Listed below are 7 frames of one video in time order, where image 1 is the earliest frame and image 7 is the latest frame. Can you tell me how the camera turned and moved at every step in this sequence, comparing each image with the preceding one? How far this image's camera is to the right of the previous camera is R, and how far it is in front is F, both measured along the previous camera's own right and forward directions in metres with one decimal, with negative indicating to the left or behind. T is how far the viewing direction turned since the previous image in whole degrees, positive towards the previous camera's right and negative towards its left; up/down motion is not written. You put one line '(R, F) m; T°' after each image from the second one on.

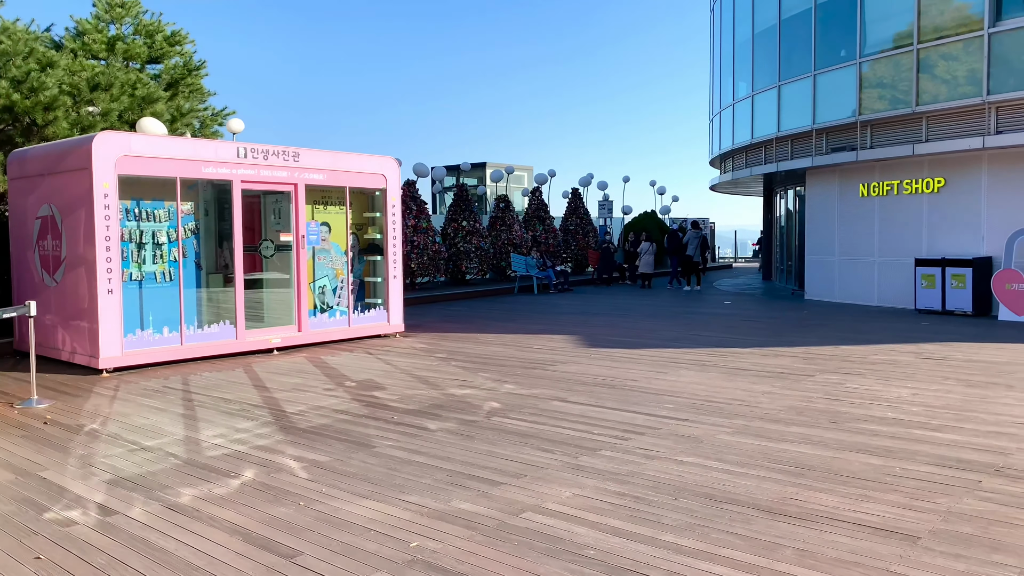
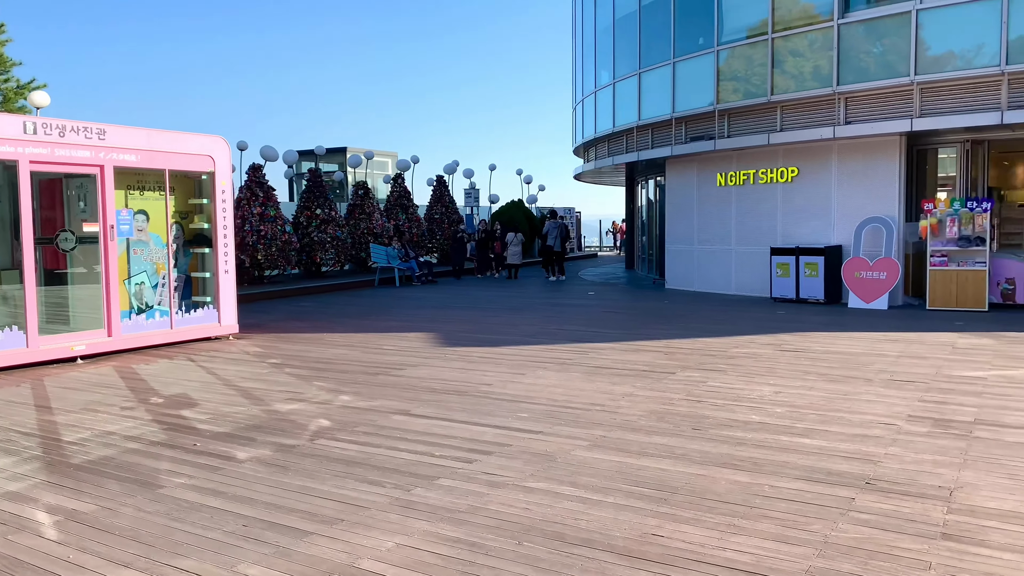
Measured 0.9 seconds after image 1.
(+0.3, +0.7) m; +9°
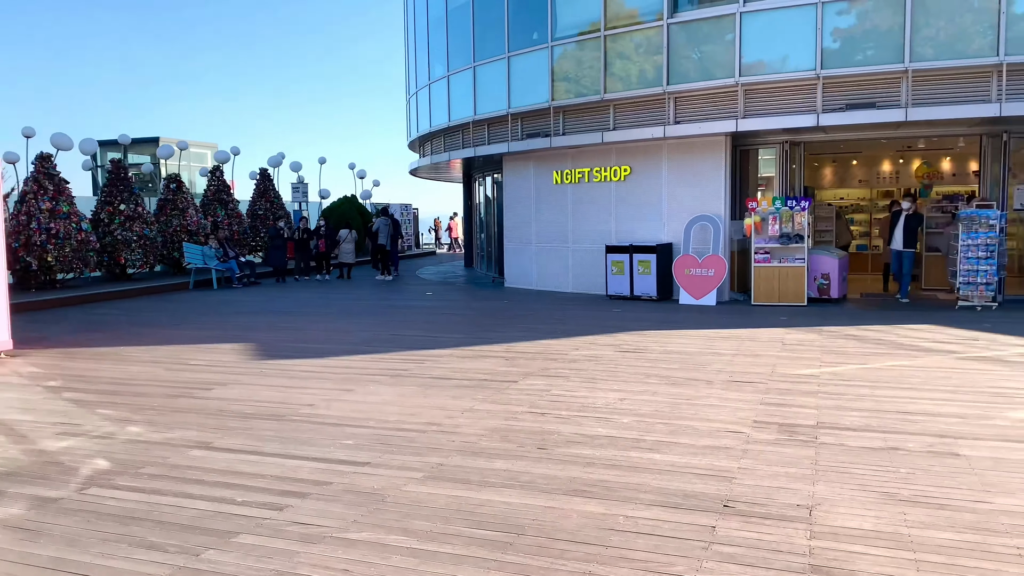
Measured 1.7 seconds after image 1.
(+0.1, +0.6) m; +12°
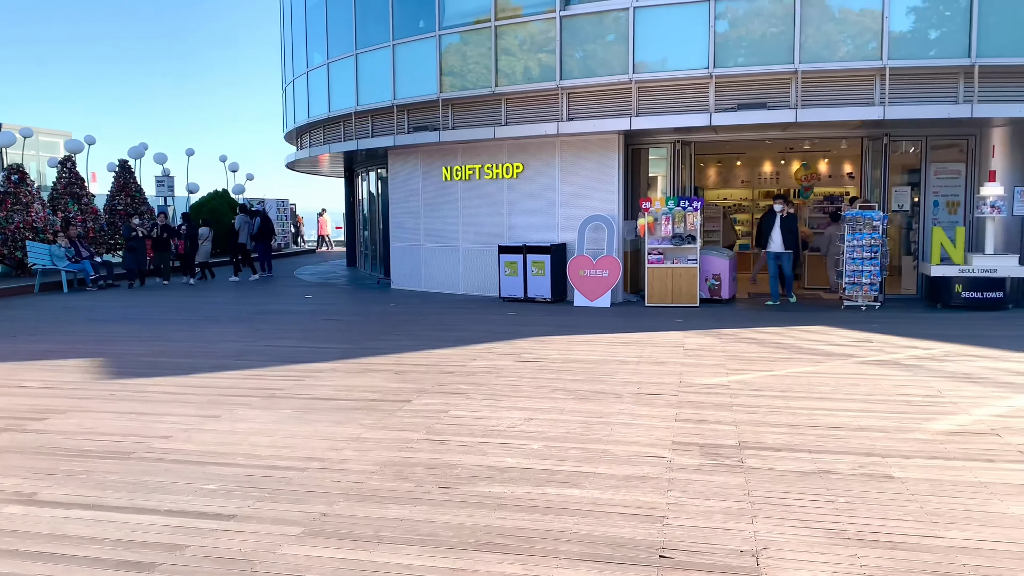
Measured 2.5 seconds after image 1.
(-0.1, +0.6) m; +8°
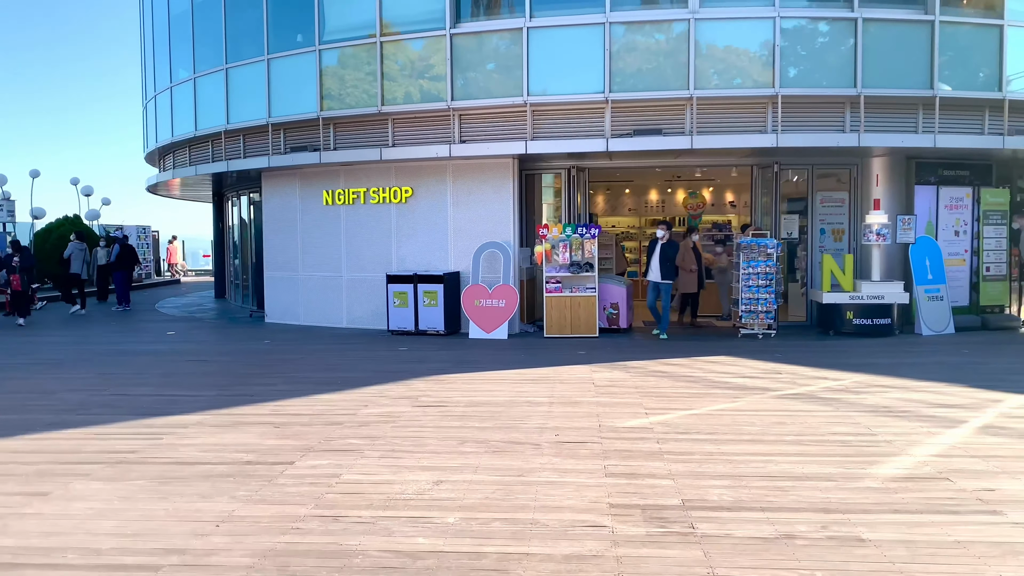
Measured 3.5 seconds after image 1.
(-0.2, +0.8) m; +9°
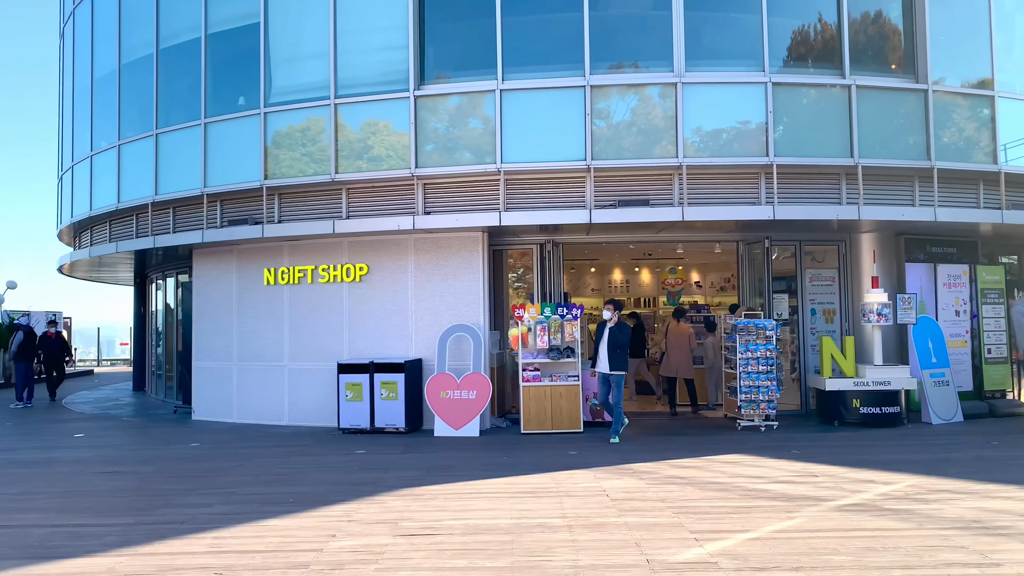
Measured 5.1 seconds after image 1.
(-0.5, +1.3) m; +5°
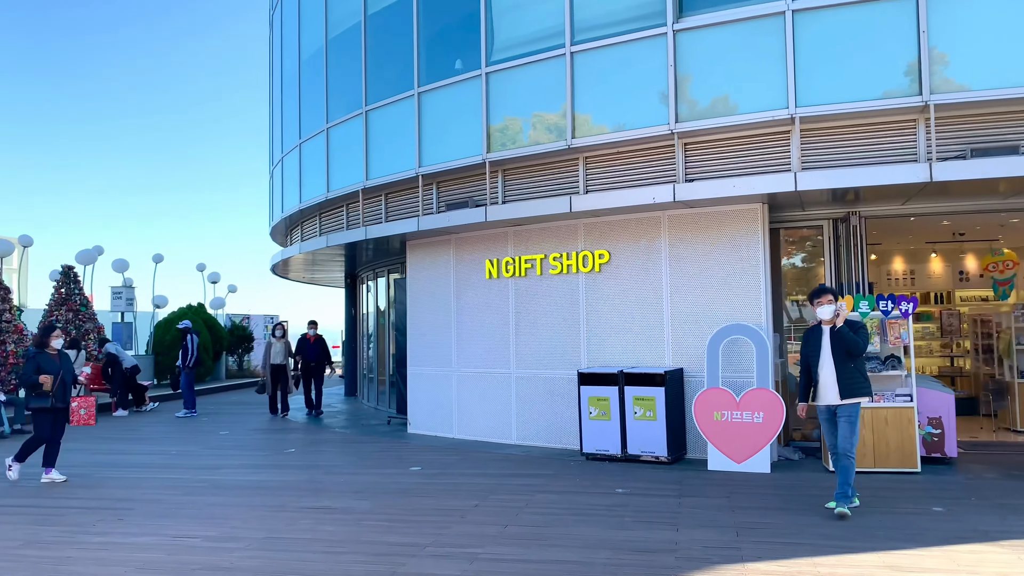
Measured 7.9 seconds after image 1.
(-1.0, +2.1) m; -13°
